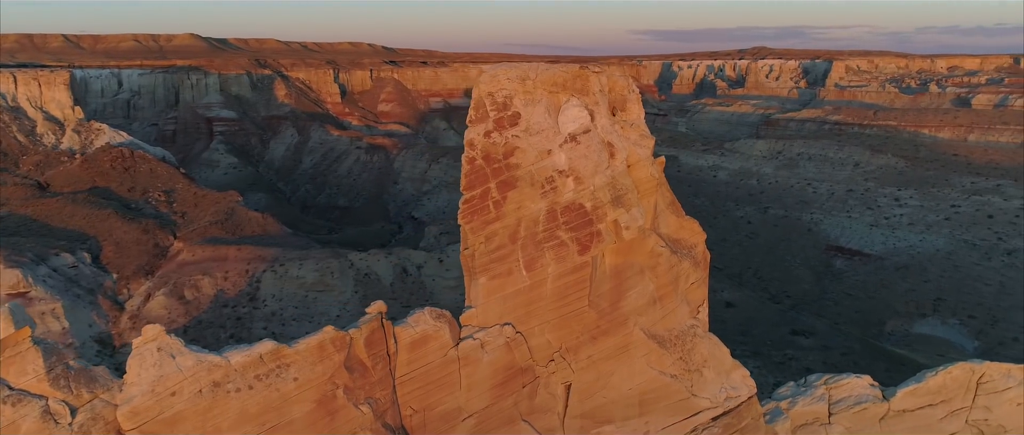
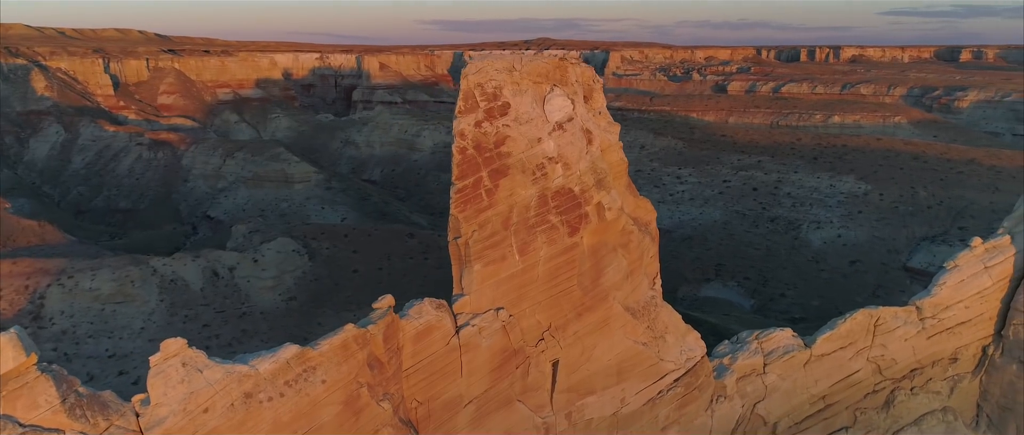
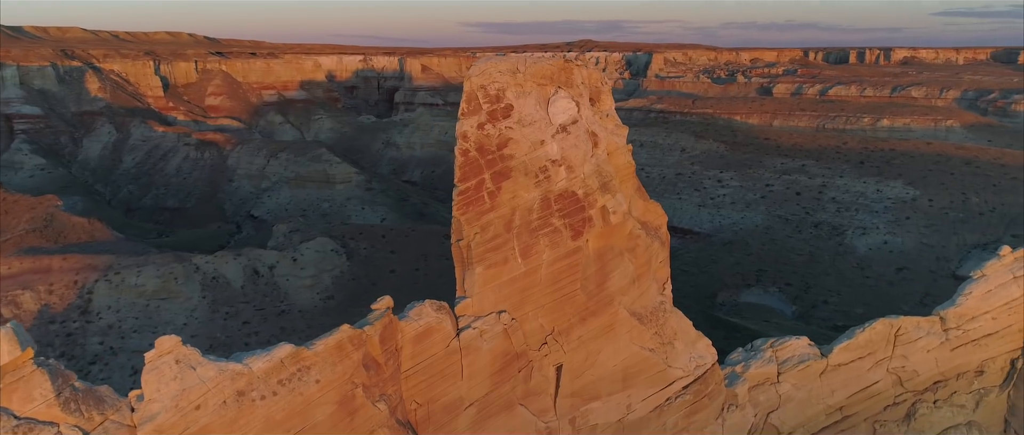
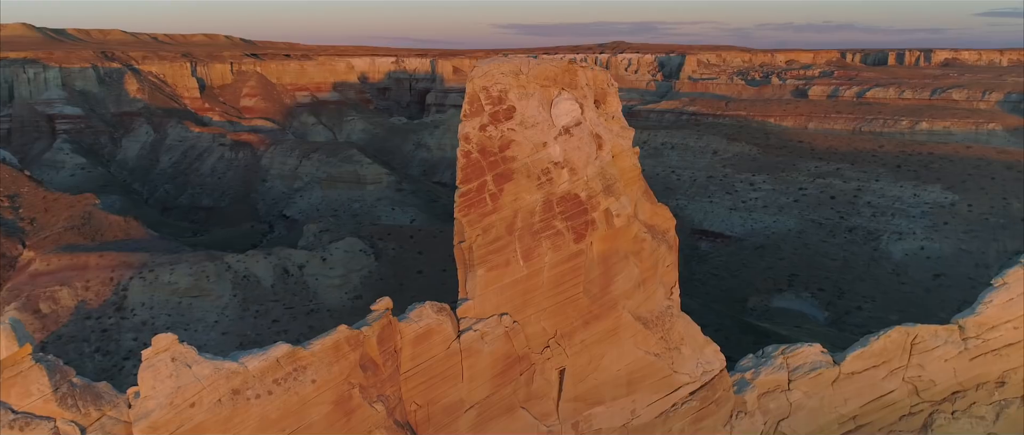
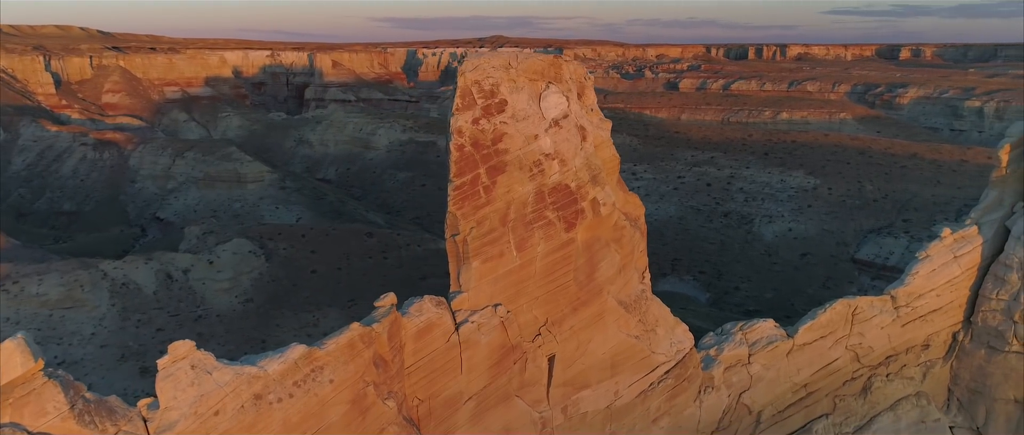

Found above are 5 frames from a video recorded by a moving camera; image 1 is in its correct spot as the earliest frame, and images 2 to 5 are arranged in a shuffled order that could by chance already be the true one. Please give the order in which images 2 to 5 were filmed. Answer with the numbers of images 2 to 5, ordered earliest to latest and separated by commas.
4, 3, 2, 5
